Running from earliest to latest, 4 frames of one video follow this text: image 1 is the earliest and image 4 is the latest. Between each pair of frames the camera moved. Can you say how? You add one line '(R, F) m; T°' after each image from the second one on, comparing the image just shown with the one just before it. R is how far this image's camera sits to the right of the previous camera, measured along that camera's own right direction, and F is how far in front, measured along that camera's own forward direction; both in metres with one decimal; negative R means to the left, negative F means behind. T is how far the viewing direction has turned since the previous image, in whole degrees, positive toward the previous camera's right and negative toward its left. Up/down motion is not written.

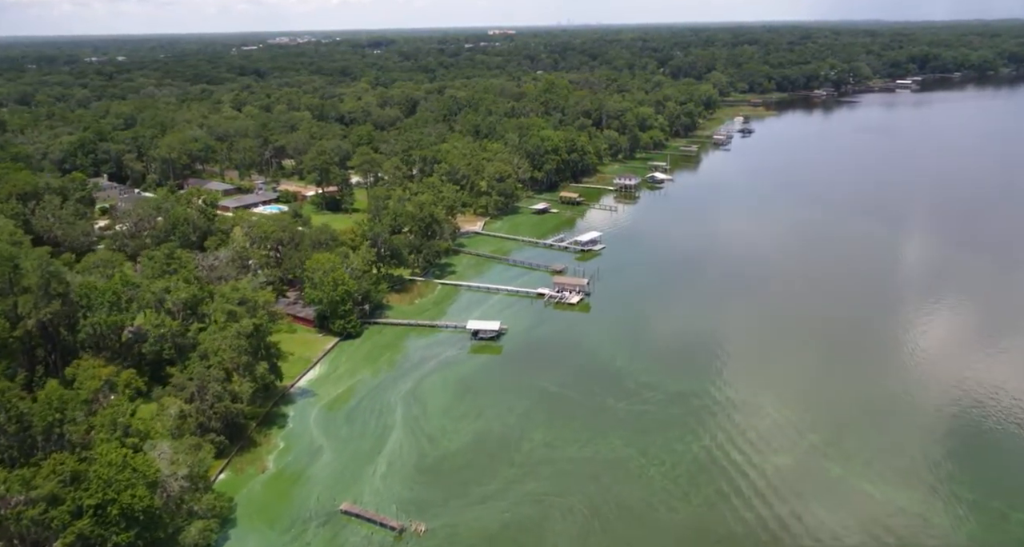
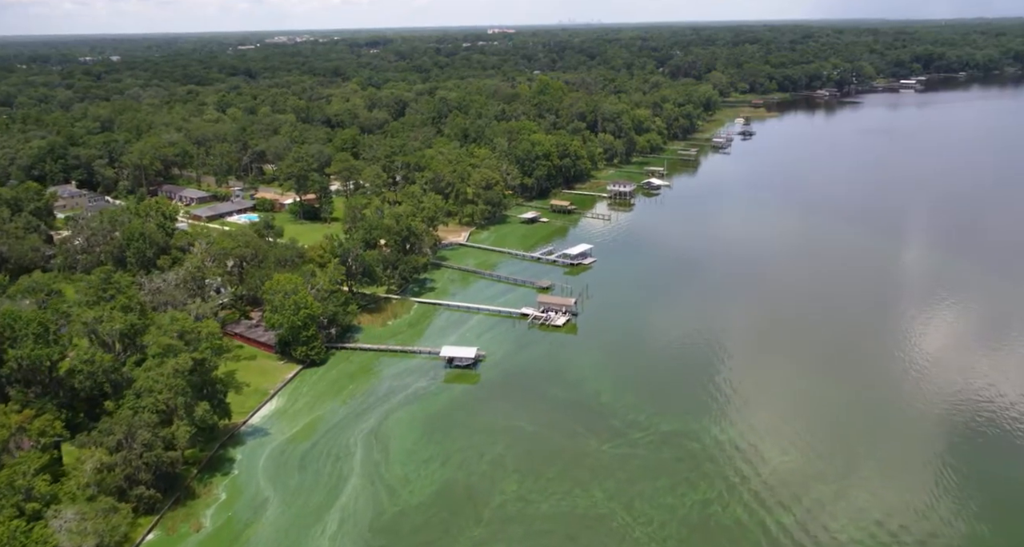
(+1.1, +2.9) m; 0°
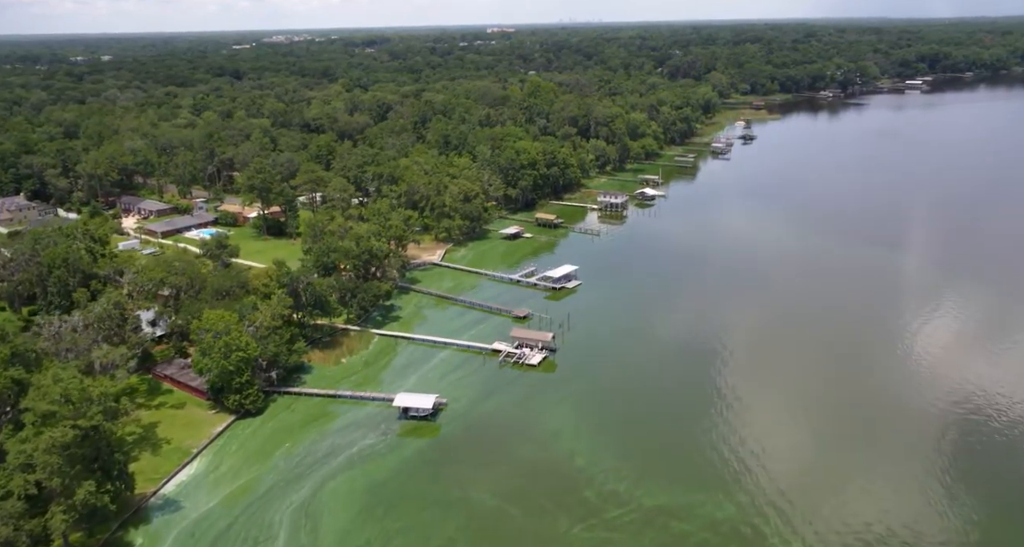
(+1.6, +4.2) m; 0°
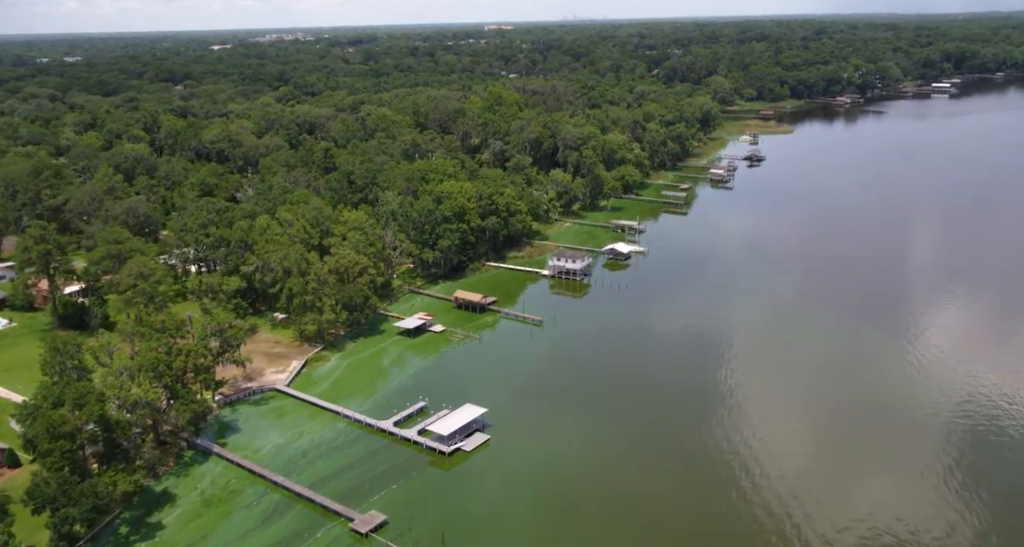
(+5.5, +16.0) m; 0°
